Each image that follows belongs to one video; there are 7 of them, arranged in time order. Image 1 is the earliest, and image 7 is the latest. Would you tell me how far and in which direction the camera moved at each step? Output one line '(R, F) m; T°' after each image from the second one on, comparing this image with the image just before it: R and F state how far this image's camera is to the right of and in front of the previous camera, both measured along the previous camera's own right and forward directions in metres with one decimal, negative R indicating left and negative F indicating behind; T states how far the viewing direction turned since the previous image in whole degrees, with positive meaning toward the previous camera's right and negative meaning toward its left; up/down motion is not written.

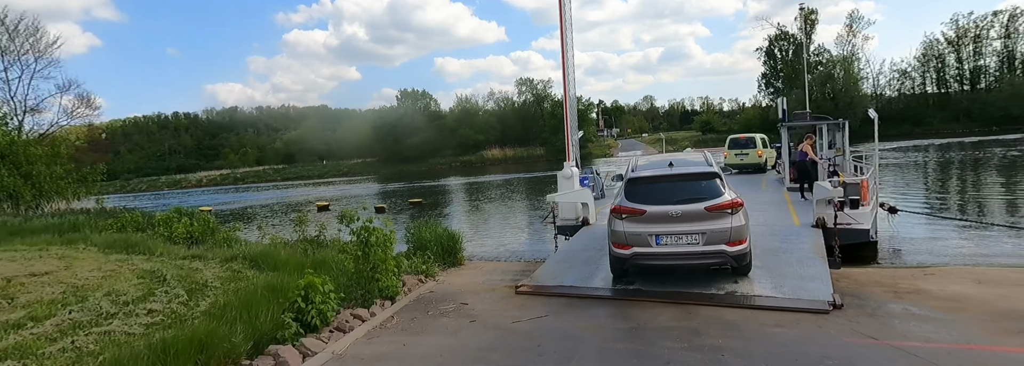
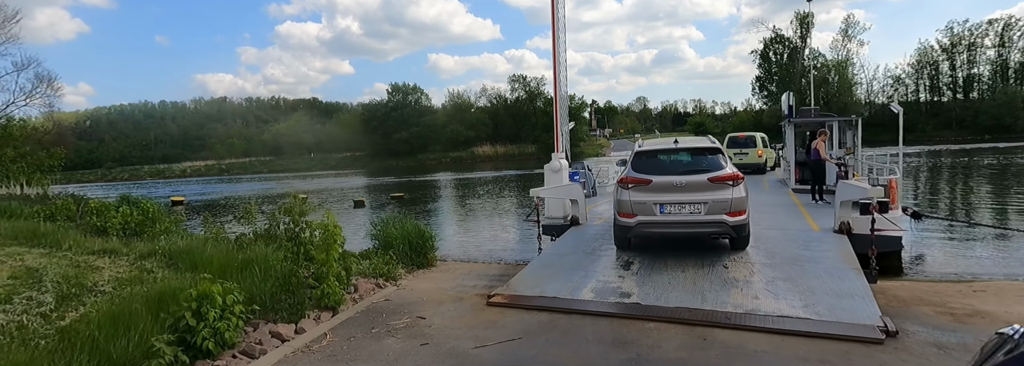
(+0.2, +1.3) m; +1°
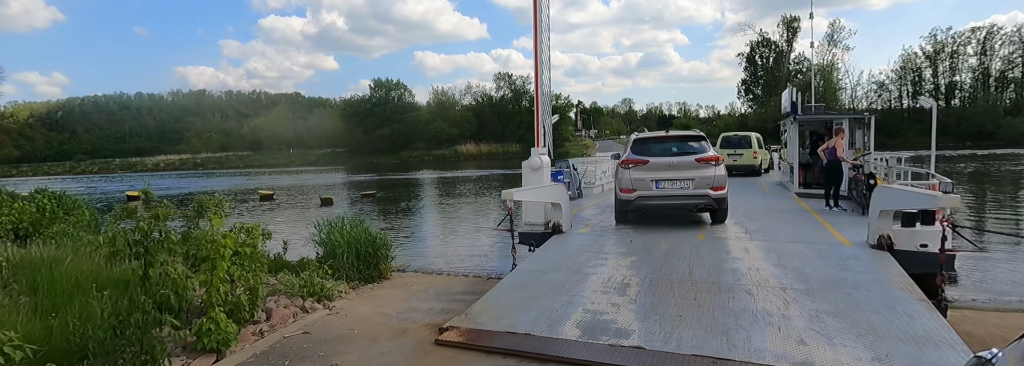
(+0.2, +1.5) m; +2°
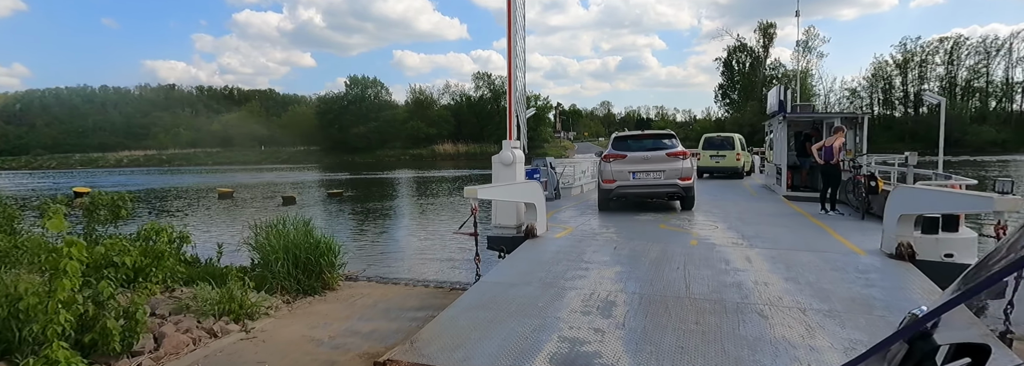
(+0.2, +1.0) m; +3°
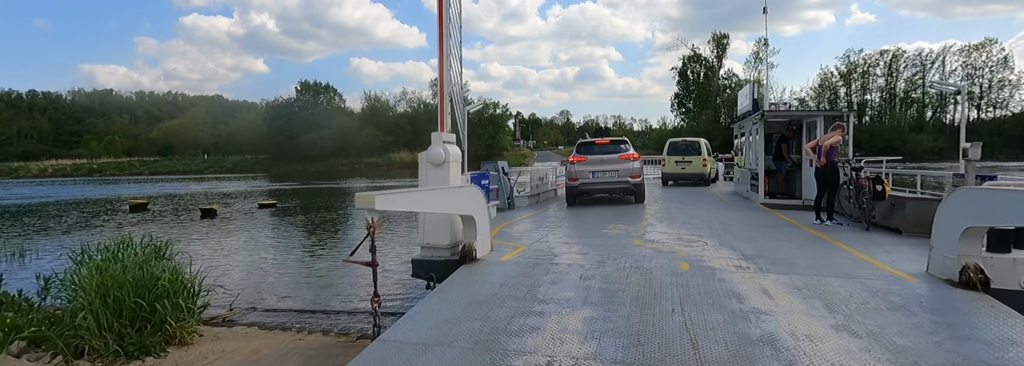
(+0.3, +1.8) m; +5°
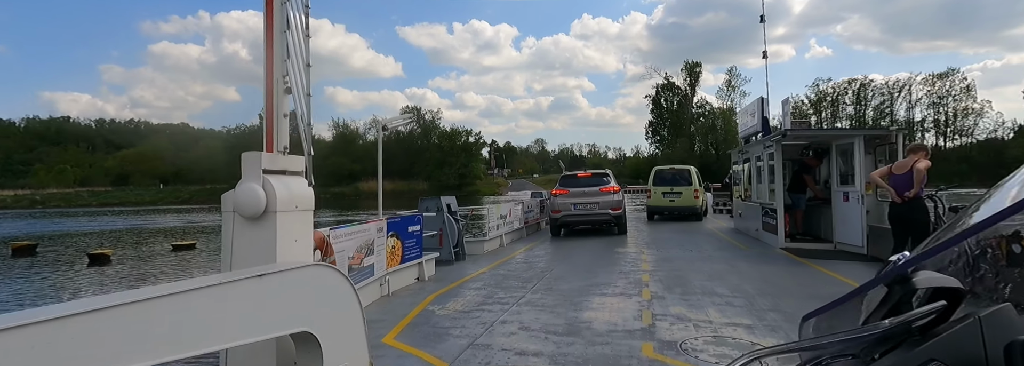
(+0.5, +2.8) m; +3°
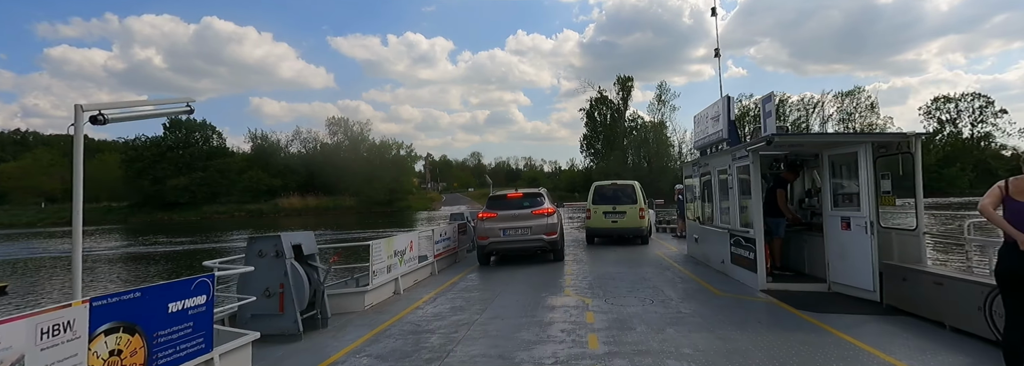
(+0.6, +2.7) m; +7°
